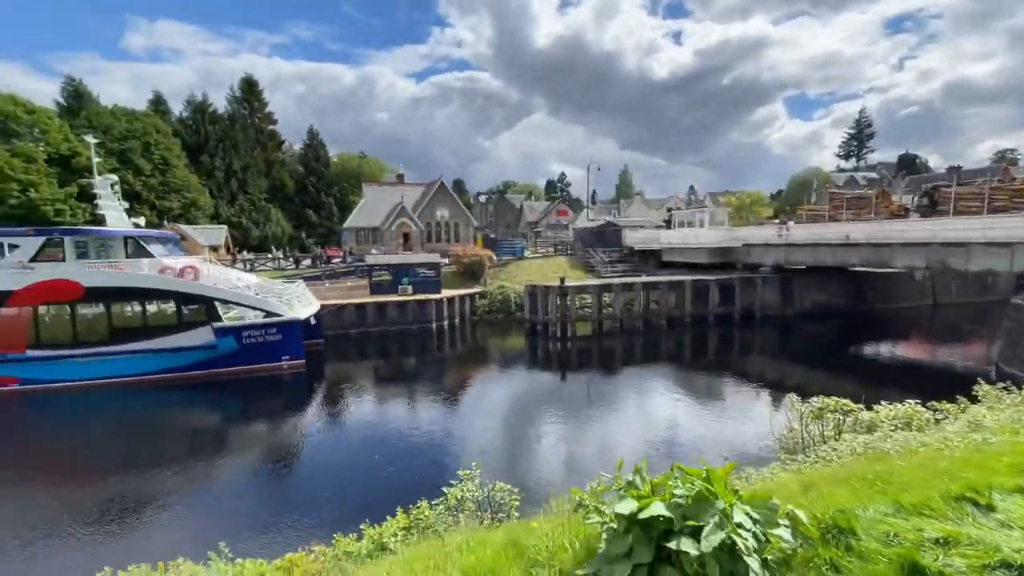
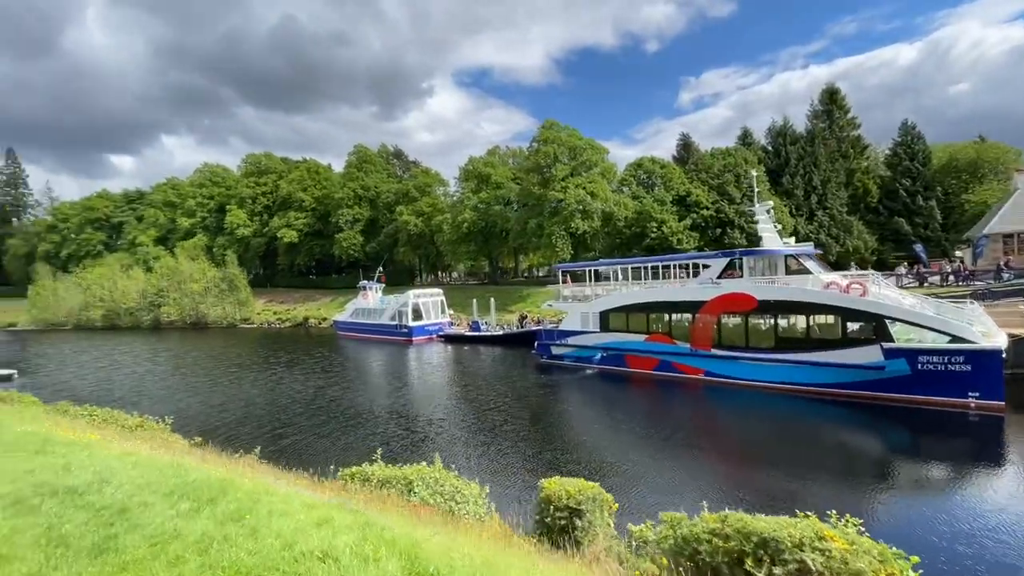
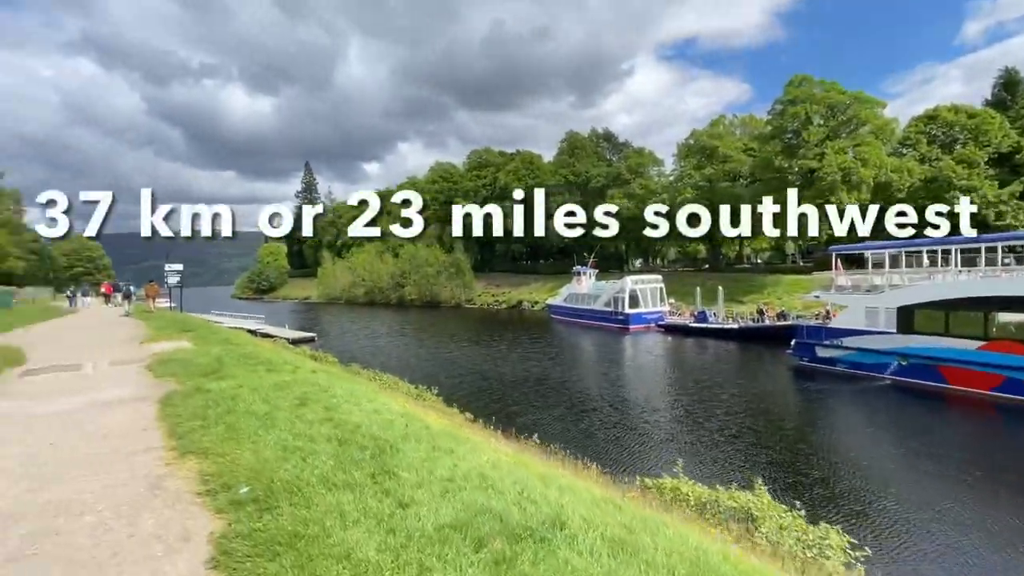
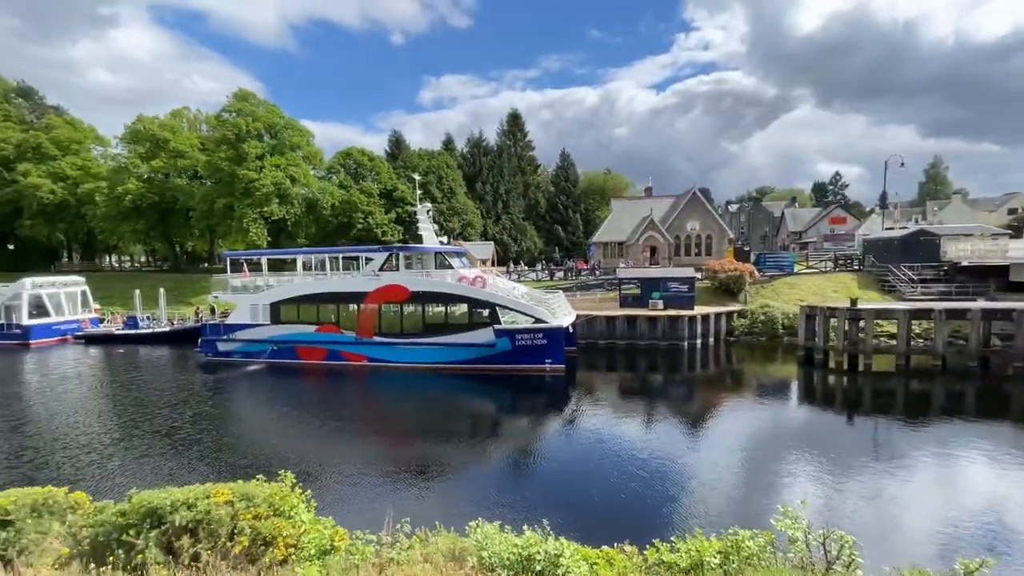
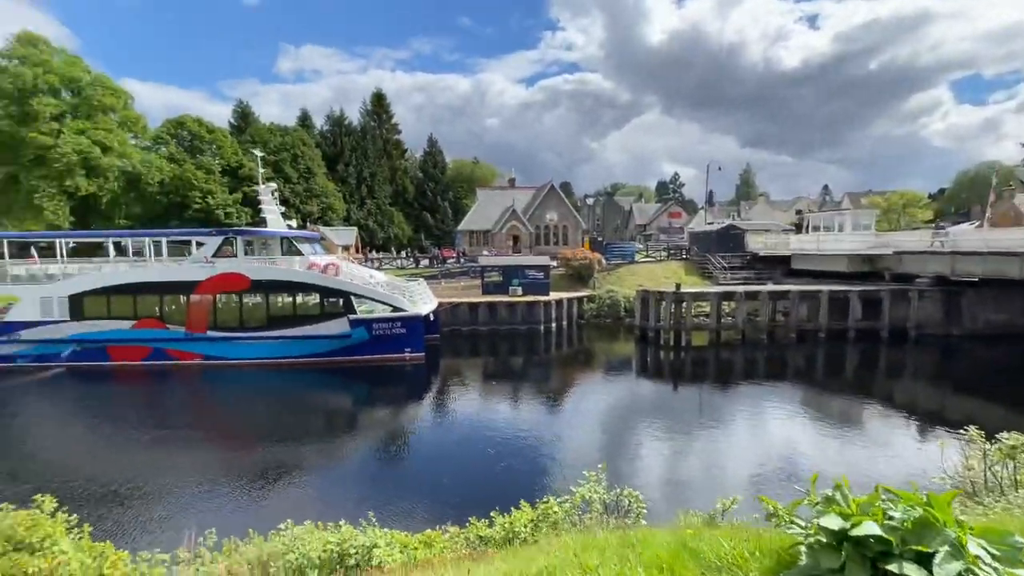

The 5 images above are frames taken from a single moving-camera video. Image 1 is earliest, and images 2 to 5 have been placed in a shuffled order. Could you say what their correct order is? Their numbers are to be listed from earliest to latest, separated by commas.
5, 4, 2, 3
